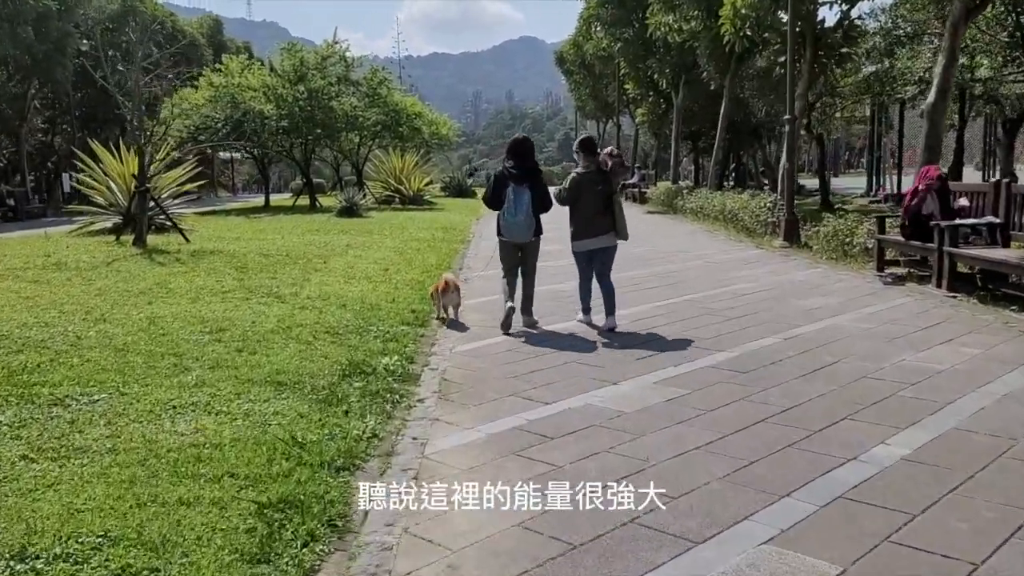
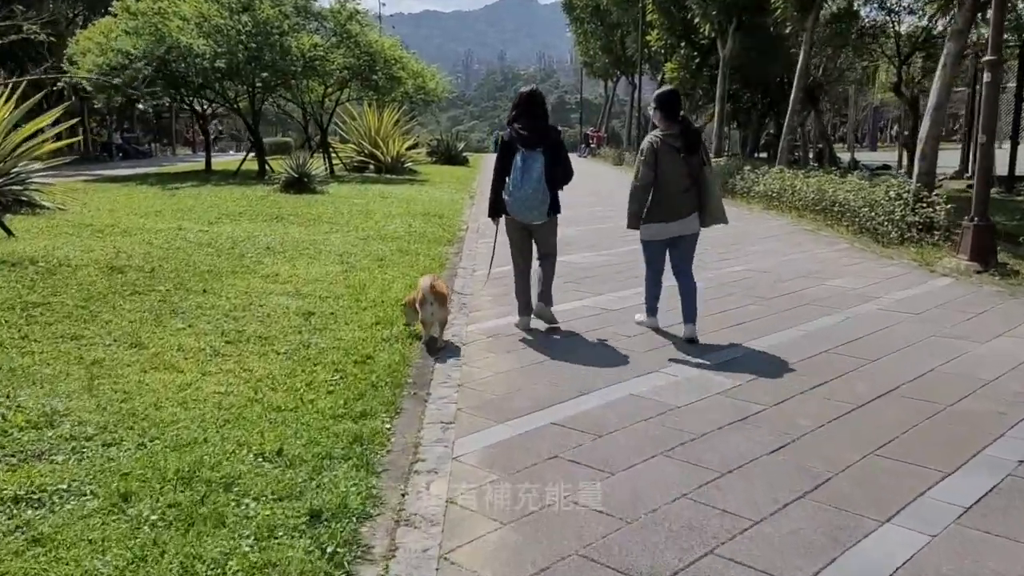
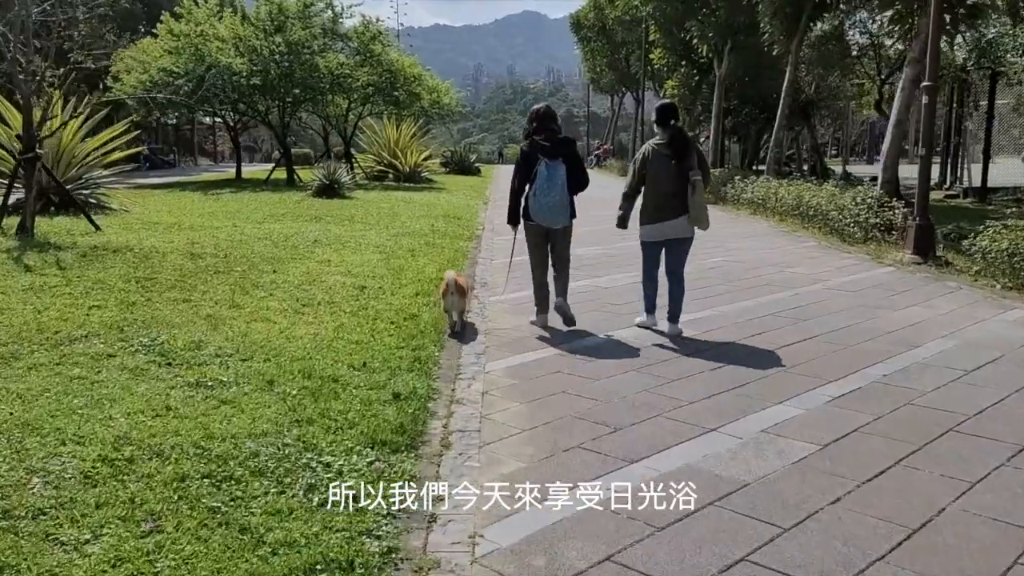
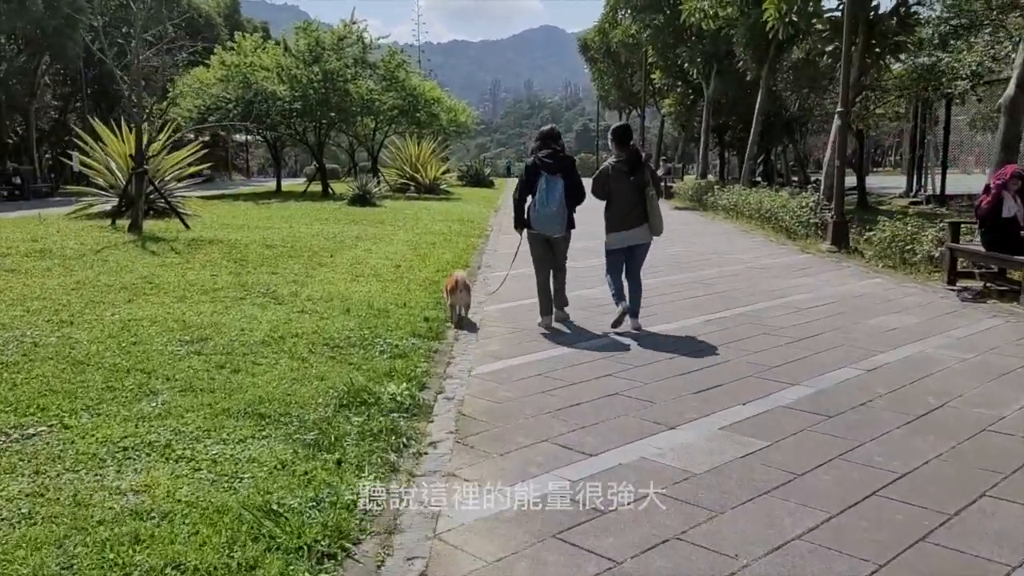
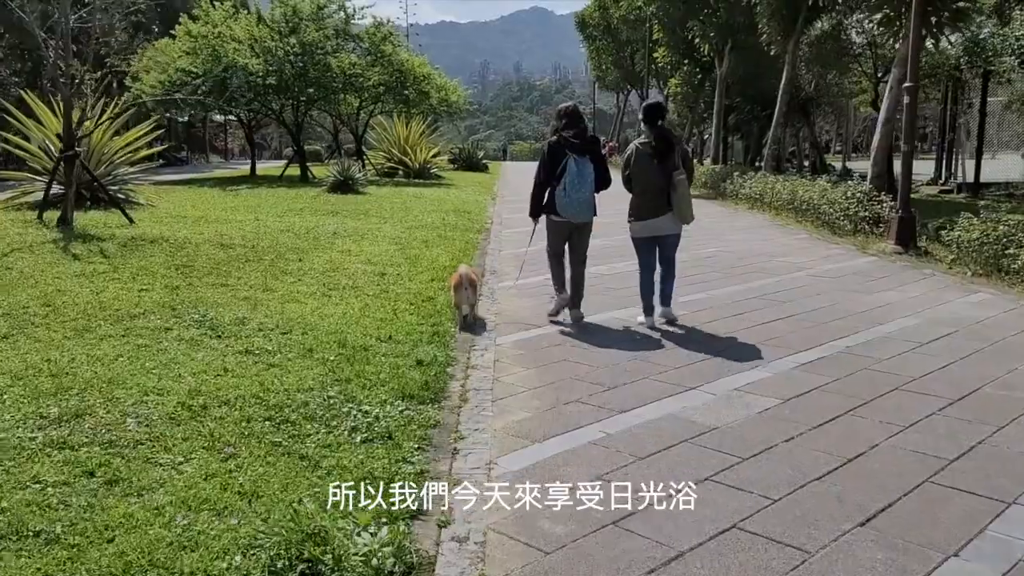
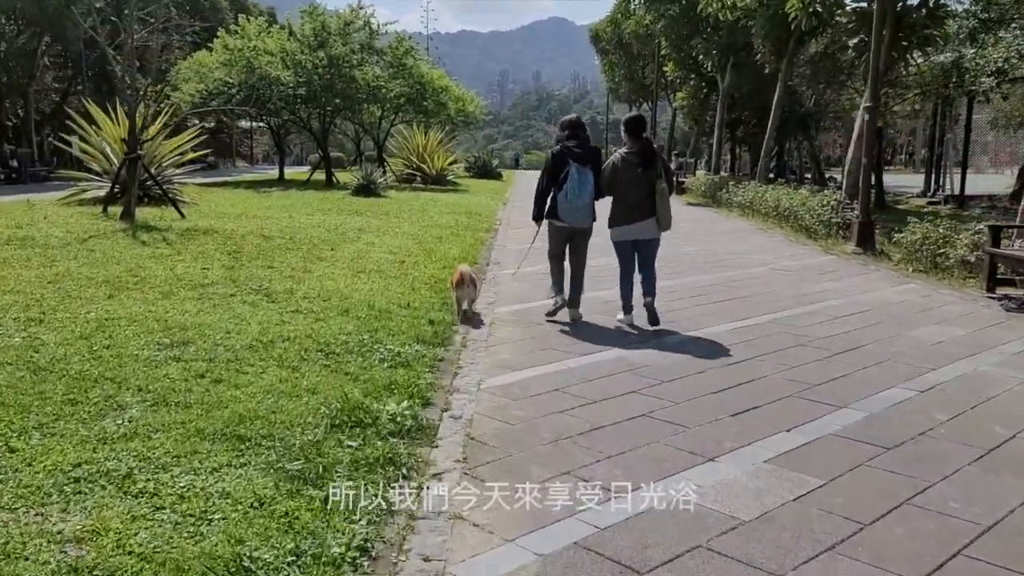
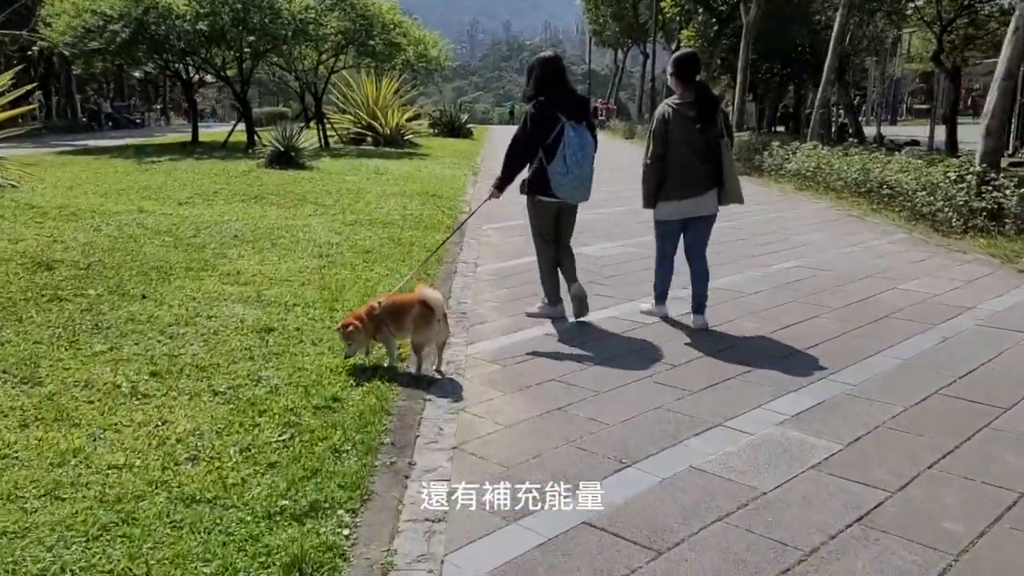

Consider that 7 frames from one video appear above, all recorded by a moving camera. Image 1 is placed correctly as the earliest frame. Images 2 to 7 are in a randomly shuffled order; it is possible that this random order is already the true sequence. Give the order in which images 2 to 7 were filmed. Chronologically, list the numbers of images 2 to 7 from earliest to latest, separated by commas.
4, 6, 5, 3, 2, 7
